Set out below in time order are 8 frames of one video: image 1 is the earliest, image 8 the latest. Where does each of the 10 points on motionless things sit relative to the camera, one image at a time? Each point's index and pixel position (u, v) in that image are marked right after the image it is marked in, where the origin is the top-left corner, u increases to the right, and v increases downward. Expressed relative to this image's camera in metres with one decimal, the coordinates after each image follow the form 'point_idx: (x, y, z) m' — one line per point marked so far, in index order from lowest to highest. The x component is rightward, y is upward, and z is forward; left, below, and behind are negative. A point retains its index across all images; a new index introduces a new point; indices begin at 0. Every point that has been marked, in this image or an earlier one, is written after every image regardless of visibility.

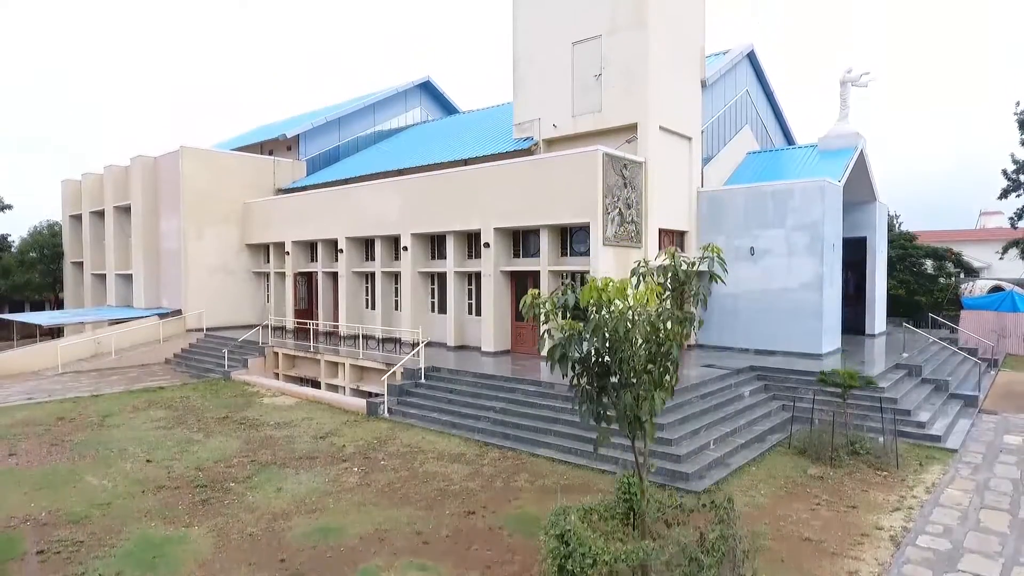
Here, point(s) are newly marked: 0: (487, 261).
0: (-0.6, +0.7, +14.0) m
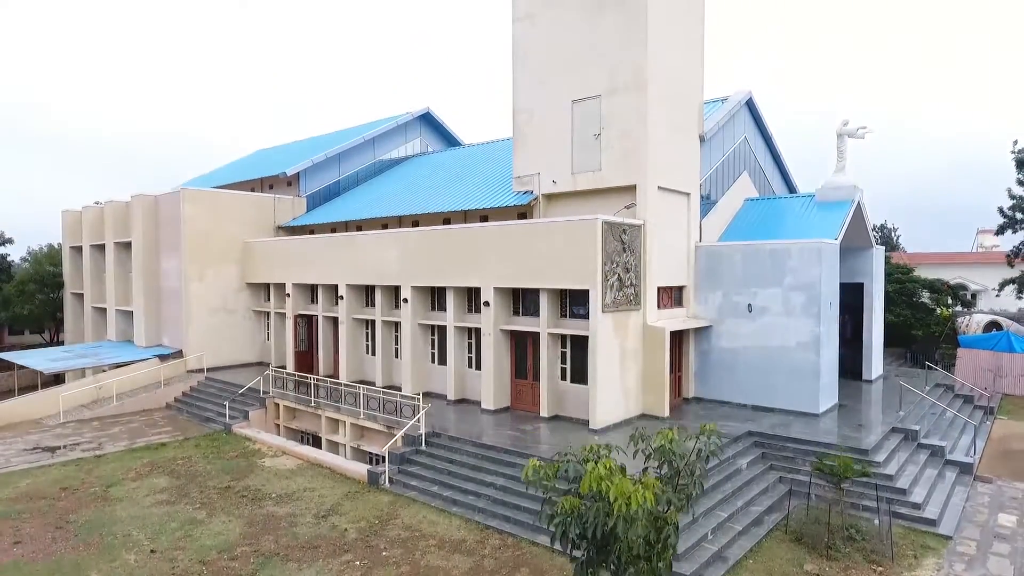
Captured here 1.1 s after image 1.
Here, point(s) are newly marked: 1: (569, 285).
0: (-0.6, -0.8, +14.1) m
1: (+1.3, 0.0, +12.8) m
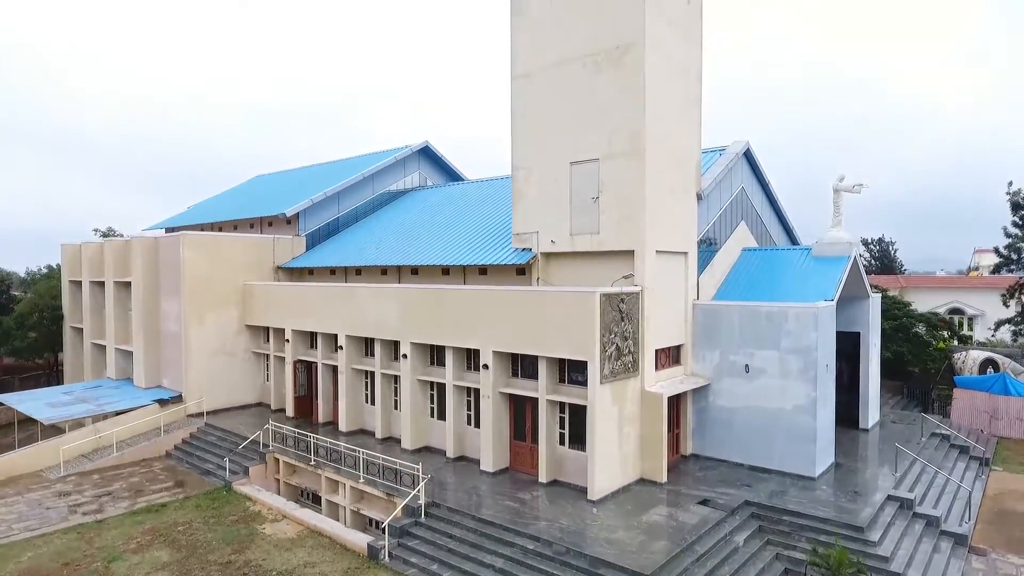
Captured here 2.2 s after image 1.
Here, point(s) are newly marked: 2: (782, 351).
0: (-0.6, -2.3, +14.2) m
1: (+1.2, -1.5, +12.9) m
2: (+6.7, -1.6, +14.2) m
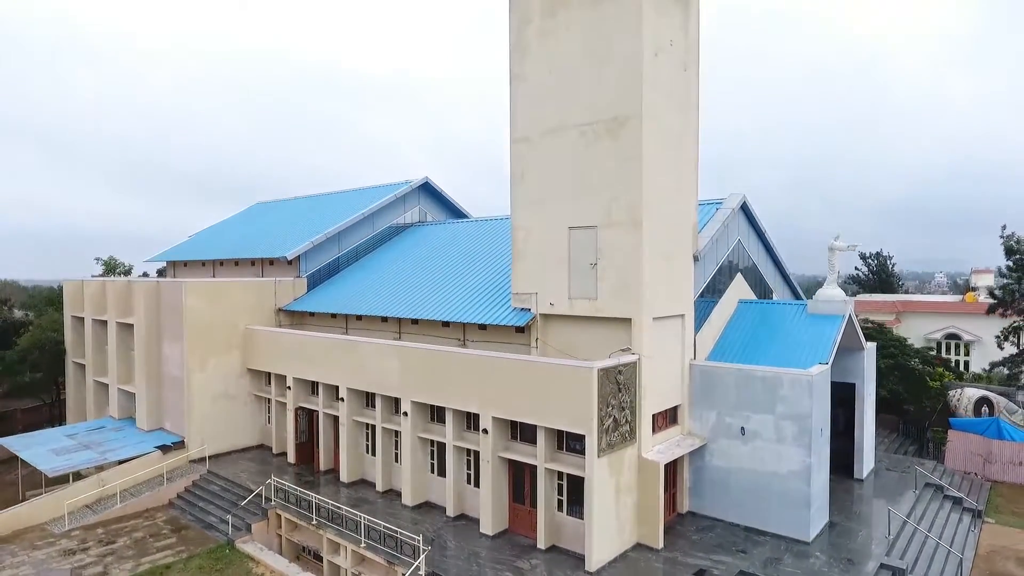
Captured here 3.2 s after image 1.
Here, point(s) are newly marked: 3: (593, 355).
0: (-0.6, -4.0, +14.4) m
1: (+1.2, -3.2, +13.1) m
2: (+6.7, -3.2, +14.5) m
3: (+2.1, -1.8, +14.9) m
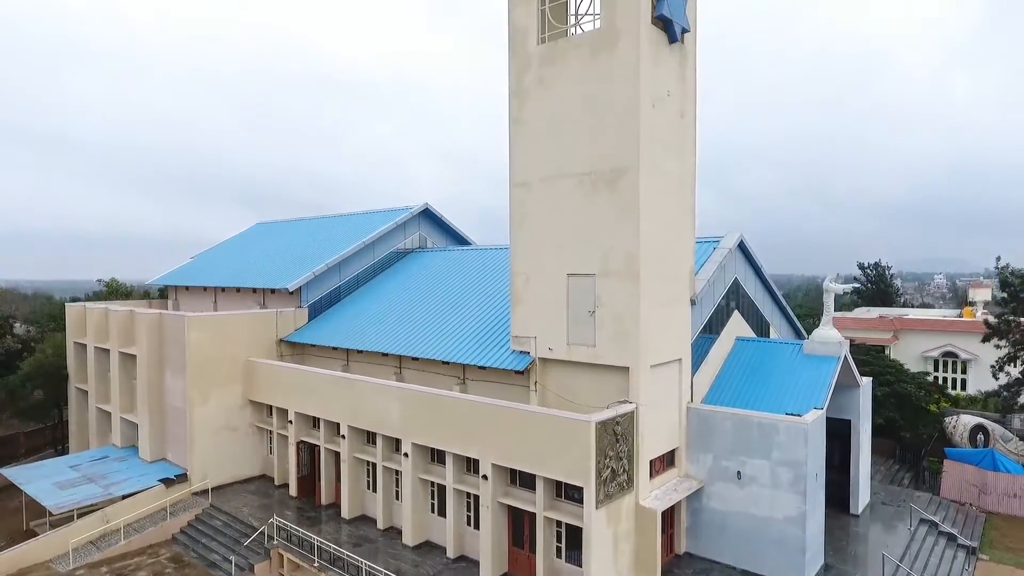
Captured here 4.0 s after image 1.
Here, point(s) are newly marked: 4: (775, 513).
0: (-0.7, -5.2, +14.6) m
1: (+1.2, -4.4, +13.3) m
2: (+6.7, -4.5, +14.7) m
3: (+2.1, -3.0, +15.1) m
4: (+6.7, -5.8, +14.6) m
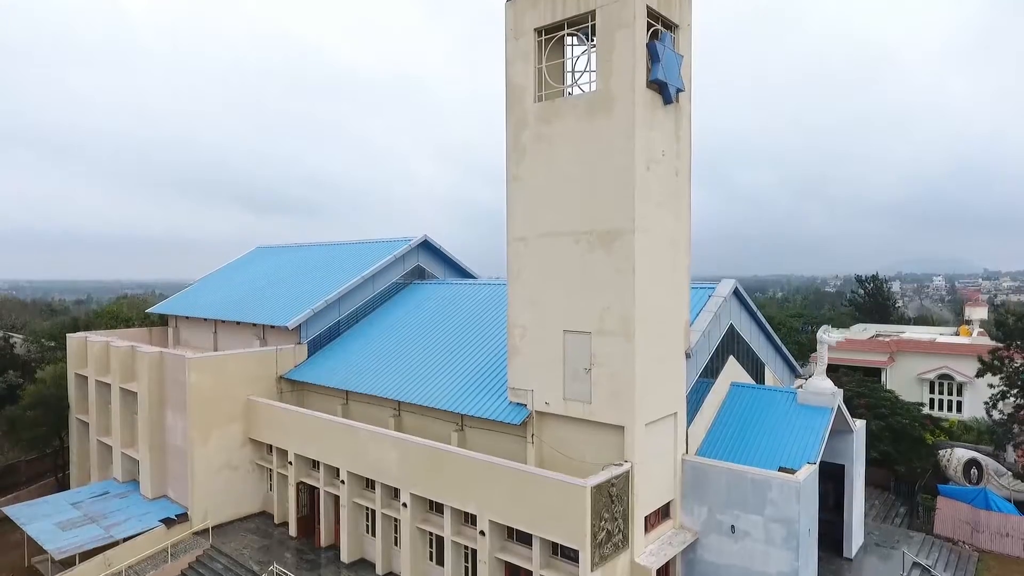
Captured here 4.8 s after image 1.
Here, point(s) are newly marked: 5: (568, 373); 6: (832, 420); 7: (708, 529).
0: (-0.7, -6.8, +14.8) m
1: (+1.1, -5.9, +13.5) m
2: (+6.6, -6.0, +14.9) m
3: (+2.0, -4.5, +15.3) m
4: (+6.7, -7.3, +14.8) m
5: (+1.5, -2.3, +15.4) m
6: (+9.3, -3.8, +16.6) m
7: (+5.5, -6.7, +15.8) m
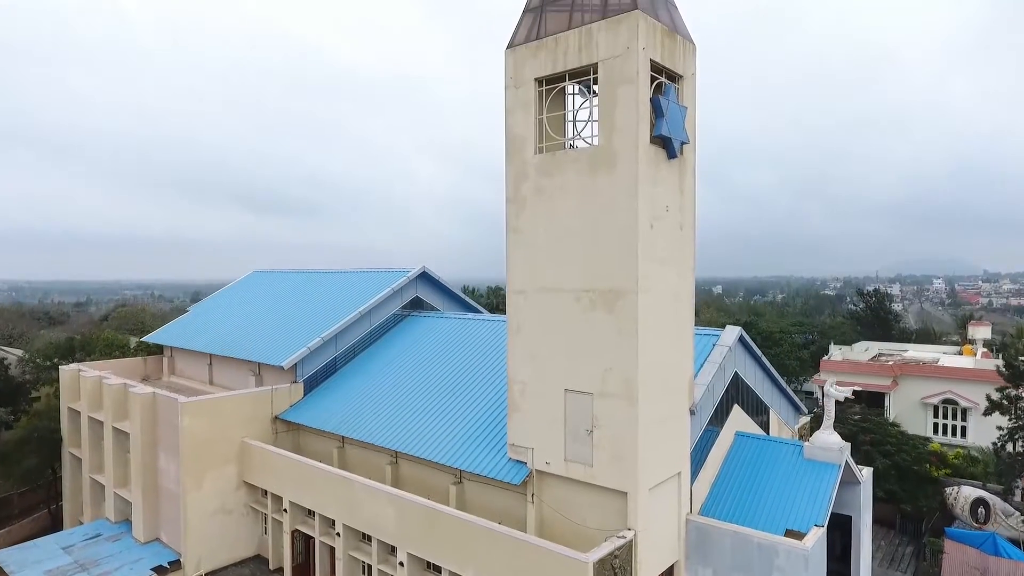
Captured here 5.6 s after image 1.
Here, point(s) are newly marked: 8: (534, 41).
0: (-0.8, -8.3, +14.4) m
1: (+1.1, -7.5, +13.1) m
2: (+6.6, -7.5, +14.5) m
3: (+2.0, -6.0, +14.9) m
4: (+6.6, -8.8, +14.4) m
5: (+1.5, -3.8, +15.0) m
6: (+9.3, -5.4, +16.2) m
7: (+5.4, -8.2, +15.4) m
8: (+0.6, +6.6, +15.3) m
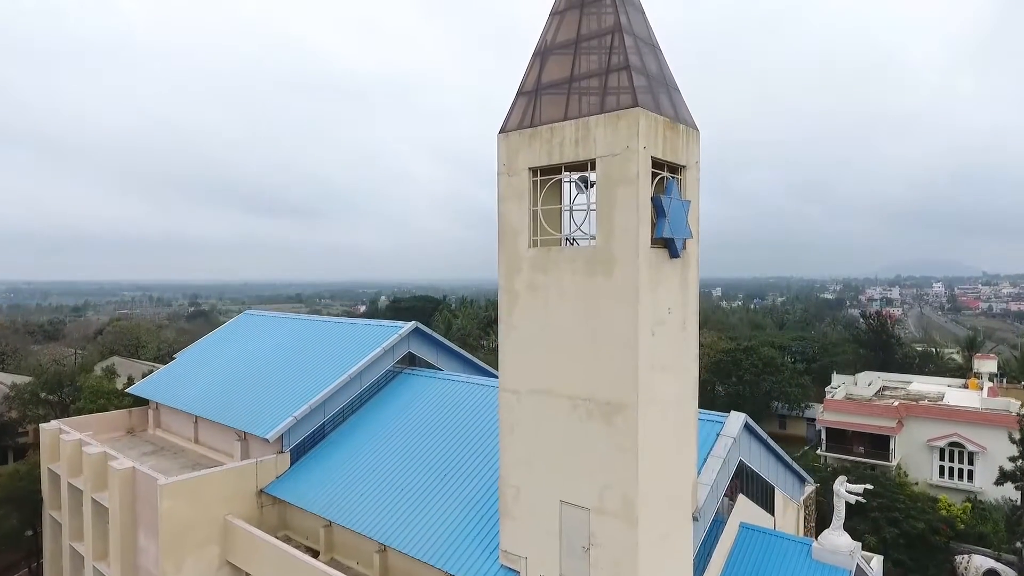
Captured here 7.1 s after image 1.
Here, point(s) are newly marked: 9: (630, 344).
0: (-1.0, -10.9, +13.5) m
1: (+0.9, -10.1, +12.2) m
2: (+6.4, -10.1, +13.6) m
3: (+1.8, -8.6, +14.0) m
4: (+6.4, -11.4, +13.5) m
5: (+1.3, -6.4, +14.1) m
6: (+9.1, -8.0, +15.3) m
7: (+5.2, -10.8, +14.5) m
8: (+0.4, +4.0, +14.4) m
9: (+2.7, -1.3, +13.0) m
